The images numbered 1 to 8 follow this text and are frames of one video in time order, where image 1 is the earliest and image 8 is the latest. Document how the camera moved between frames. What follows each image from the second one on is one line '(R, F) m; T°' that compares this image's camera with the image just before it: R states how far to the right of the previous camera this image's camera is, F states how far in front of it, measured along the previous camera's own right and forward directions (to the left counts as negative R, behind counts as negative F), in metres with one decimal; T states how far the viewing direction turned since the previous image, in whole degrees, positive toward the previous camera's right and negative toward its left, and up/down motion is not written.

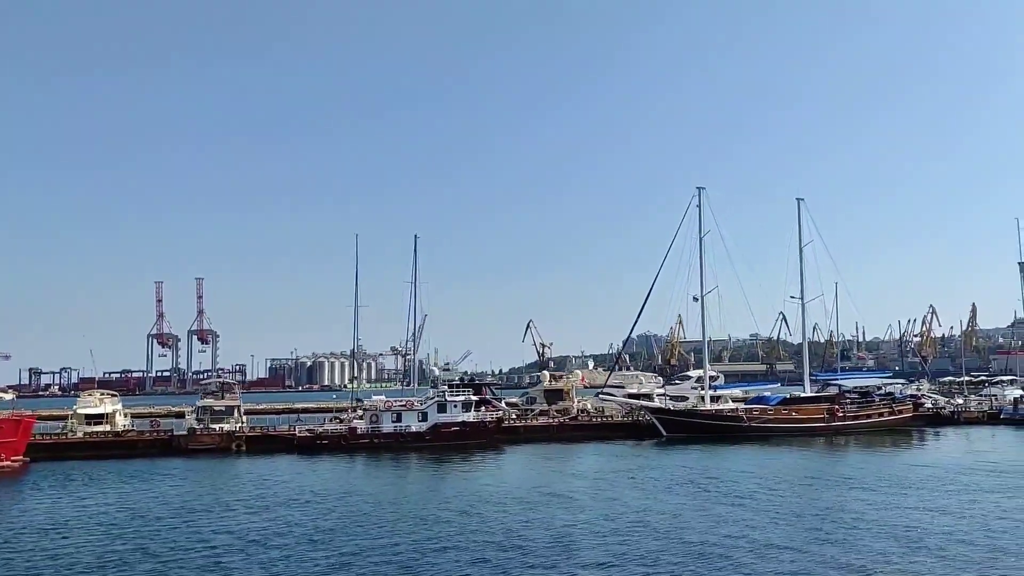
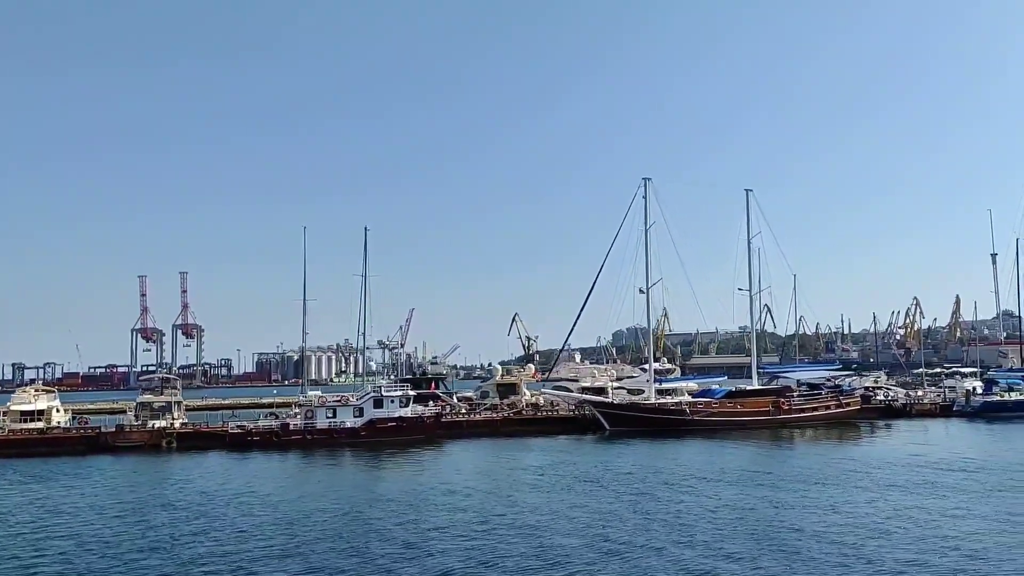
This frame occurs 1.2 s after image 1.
(+2.1, +0.7) m; +1°
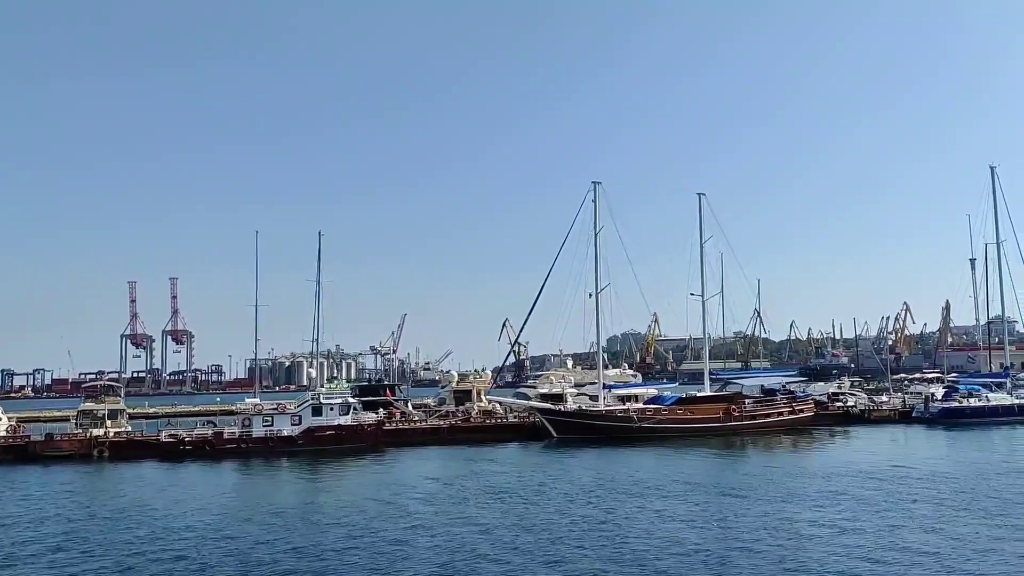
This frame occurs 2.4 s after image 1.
(+2.1, +0.7) m; +1°
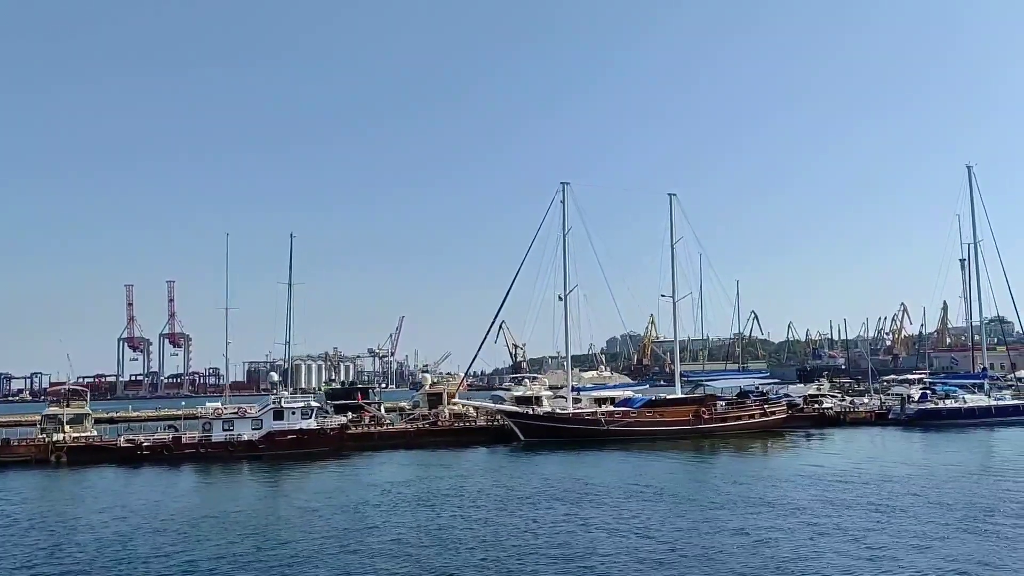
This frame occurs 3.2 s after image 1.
(+1.4, +0.4) m; 0°
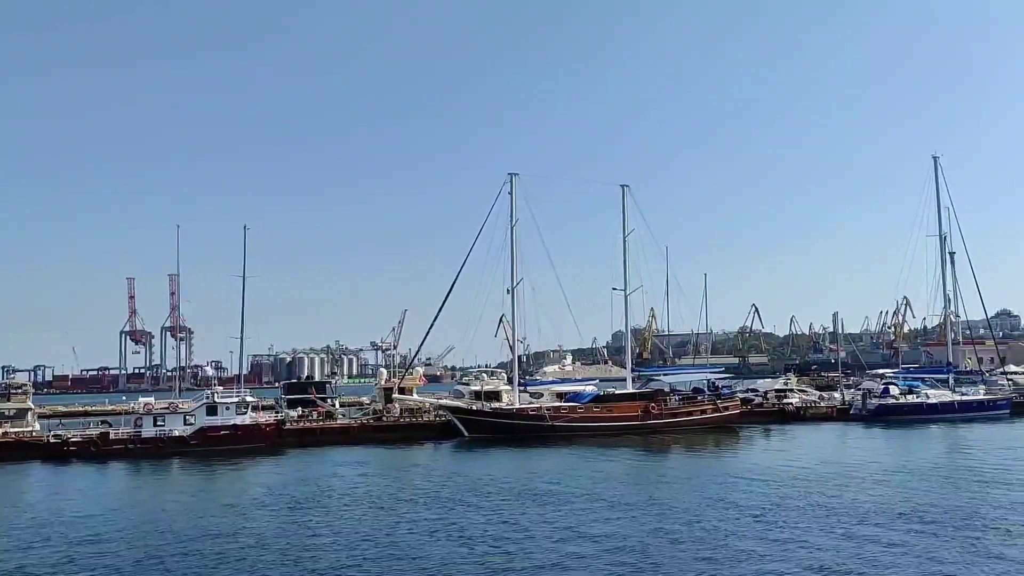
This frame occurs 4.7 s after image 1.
(+2.6, +0.9) m; 0°
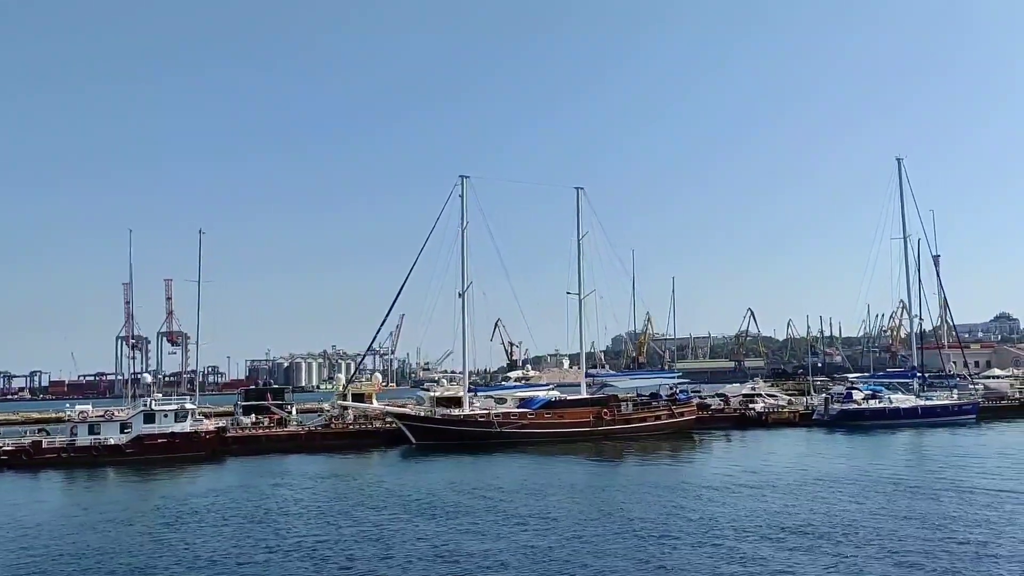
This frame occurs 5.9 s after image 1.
(+2.1, +0.7) m; 0°
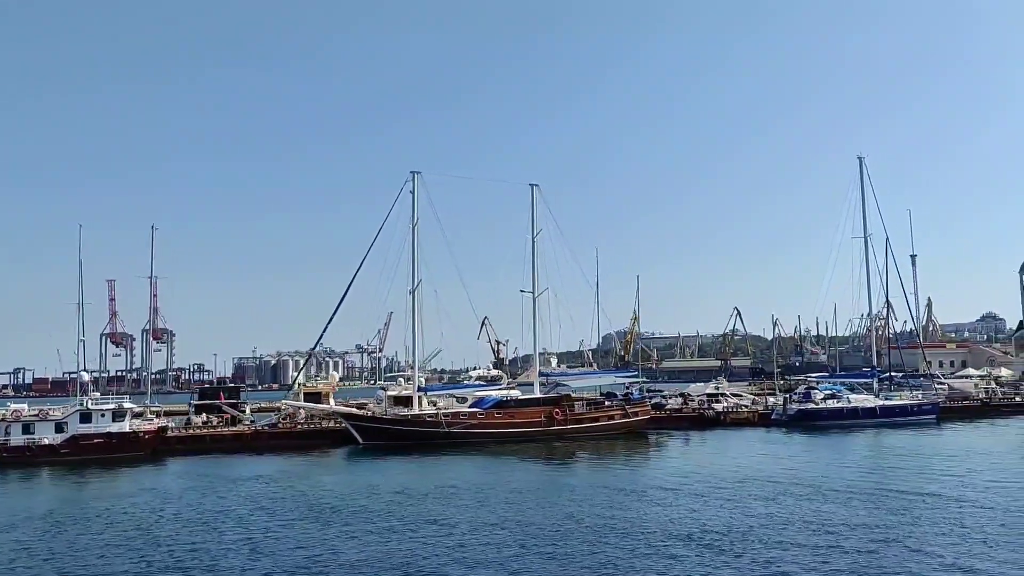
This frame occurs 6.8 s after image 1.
(+1.6, +0.6) m; +1°
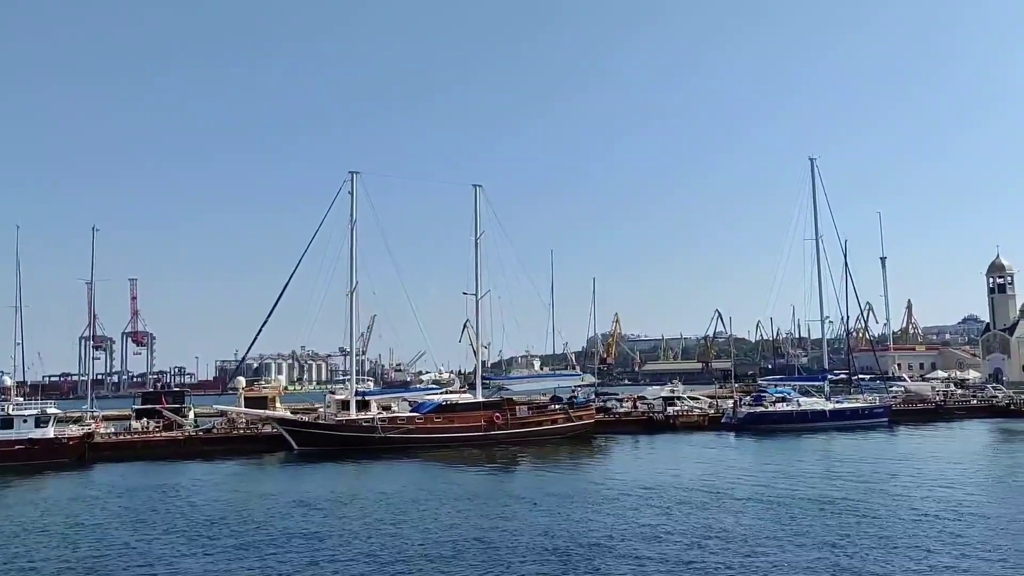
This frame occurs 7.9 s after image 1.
(+1.9, +0.6) m; +1°
